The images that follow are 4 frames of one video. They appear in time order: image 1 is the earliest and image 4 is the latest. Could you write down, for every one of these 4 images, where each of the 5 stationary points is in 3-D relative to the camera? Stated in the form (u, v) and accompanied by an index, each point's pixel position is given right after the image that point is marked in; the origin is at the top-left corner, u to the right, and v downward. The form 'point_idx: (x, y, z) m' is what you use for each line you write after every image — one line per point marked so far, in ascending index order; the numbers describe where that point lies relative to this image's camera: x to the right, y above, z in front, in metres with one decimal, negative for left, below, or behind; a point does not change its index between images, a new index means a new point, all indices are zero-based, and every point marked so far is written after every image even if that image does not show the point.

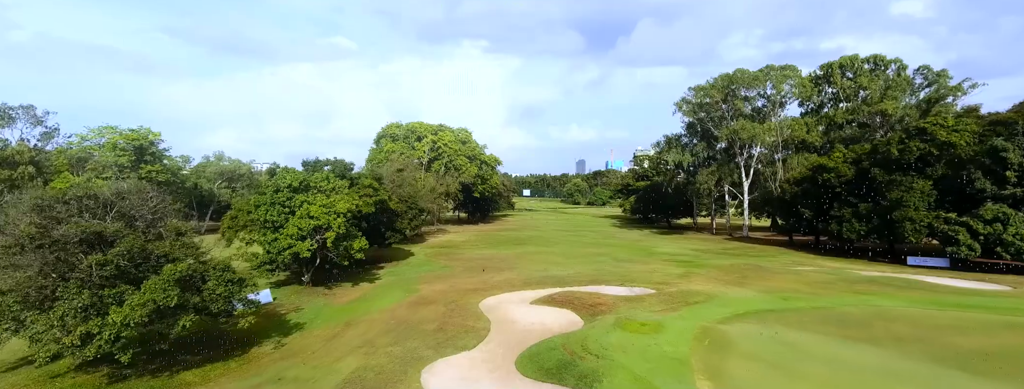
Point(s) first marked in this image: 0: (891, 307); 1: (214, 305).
0: (+15.2, -4.5, +19.1) m
1: (-8.3, -3.1, +13.0) m
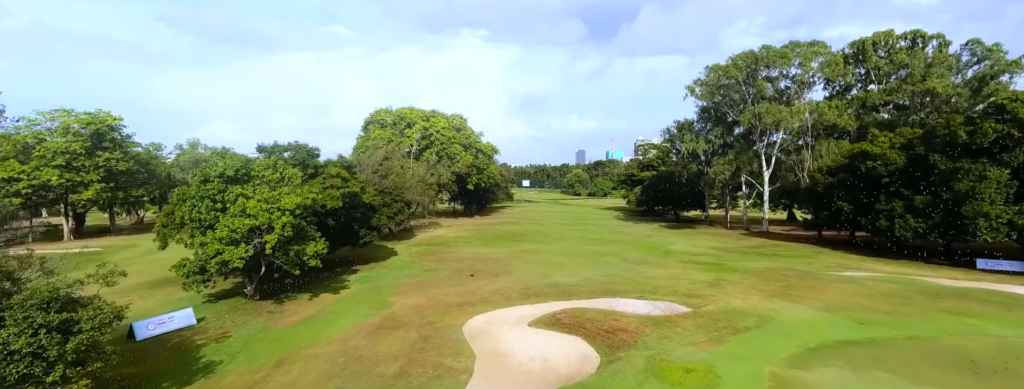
0: (+15.0, -4.3, +14.2) m
1: (-8.5, -2.9, +8.0) m
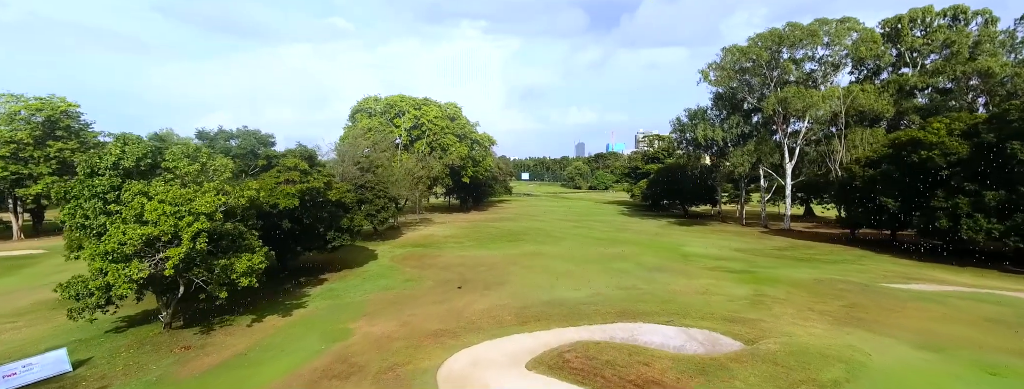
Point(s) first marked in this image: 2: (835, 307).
0: (+14.8, -4.3, +9.6) m
1: (-8.7, -3.0, +3.4) m
2: (+12.1, -4.2, +17.9) m
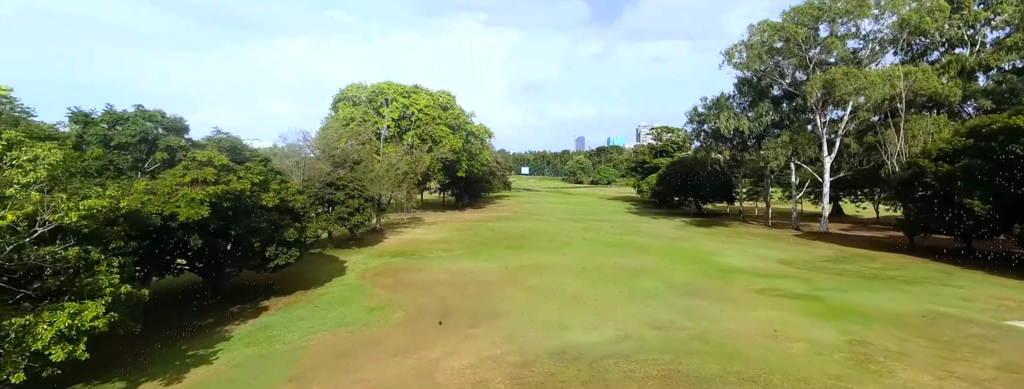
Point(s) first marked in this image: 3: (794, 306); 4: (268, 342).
0: (+14.6, -4.6, +3.8) m
1: (-8.8, -3.4, -2.5) m
2: (+12.0, -4.4, +12.0) m
3: (+10.8, -4.3, +18.3) m
4: (-8.0, -4.8, +15.6) m
